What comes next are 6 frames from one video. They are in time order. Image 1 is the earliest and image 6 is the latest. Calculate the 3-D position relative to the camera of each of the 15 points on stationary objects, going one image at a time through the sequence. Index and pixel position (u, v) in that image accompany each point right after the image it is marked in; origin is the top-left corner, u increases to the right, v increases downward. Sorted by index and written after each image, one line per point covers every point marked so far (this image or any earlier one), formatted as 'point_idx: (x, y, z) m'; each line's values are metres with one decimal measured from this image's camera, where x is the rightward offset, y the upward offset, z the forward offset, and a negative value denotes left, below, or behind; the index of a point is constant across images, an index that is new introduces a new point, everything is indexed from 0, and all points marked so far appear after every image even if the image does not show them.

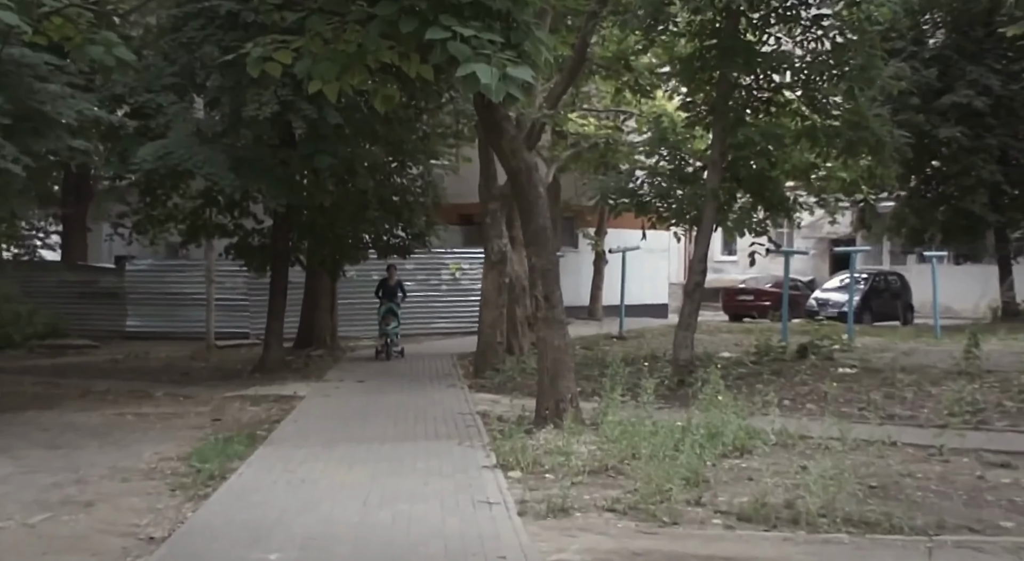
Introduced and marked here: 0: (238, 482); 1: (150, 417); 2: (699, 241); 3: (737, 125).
0: (-2.2, -1.6, +9.7) m
1: (-4.6, -1.7, +15.4) m
2: (+2.6, +0.5, +16.8) m
3: (+3.1, +2.1, +16.4) m
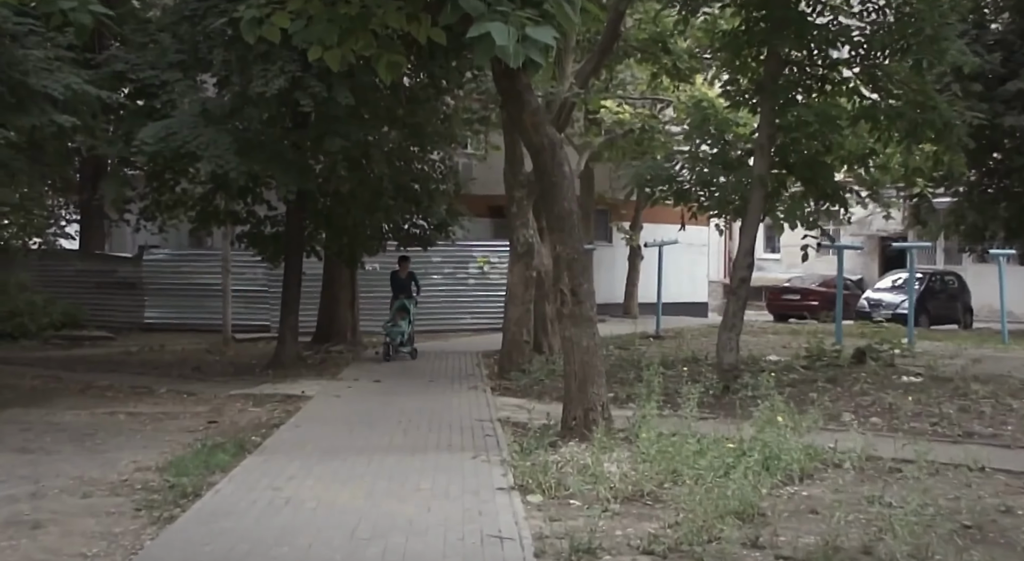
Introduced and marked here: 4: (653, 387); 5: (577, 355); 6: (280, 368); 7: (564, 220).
0: (-2.1, -1.5, +8.3) m
1: (-4.3, -1.6, +14.1) m
2: (+3.0, +0.6, +15.3) m
3: (+3.5, +2.2, +14.9) m
4: (+1.5, -1.1, +12.2) m
5: (+0.6, -0.7, +11.0) m
6: (-3.8, -1.4, +19.4) m
7: (+0.5, +0.6, +11.1) m
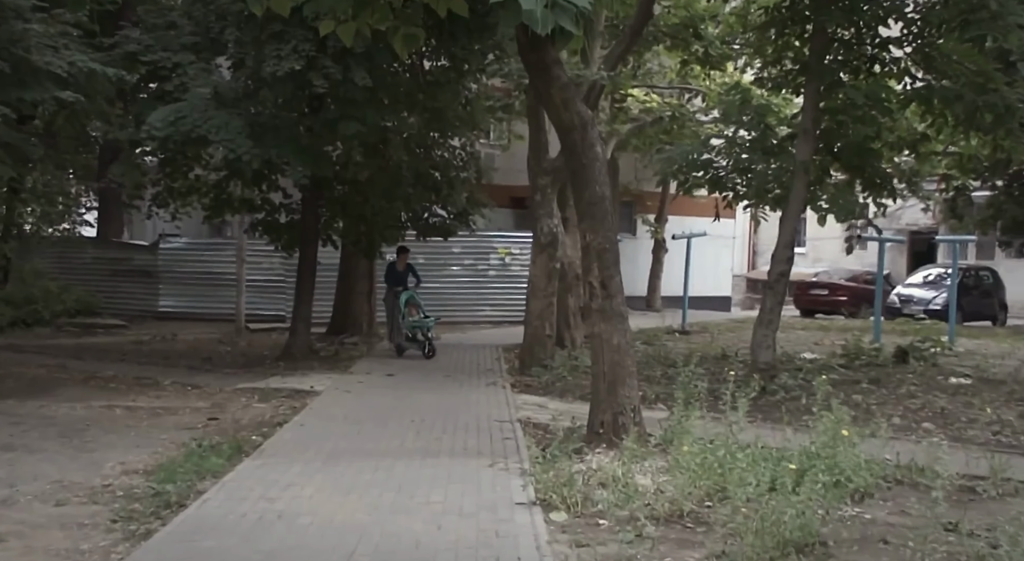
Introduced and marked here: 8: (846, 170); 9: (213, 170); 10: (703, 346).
0: (-2.0, -1.5, +7.4) m
1: (-4.1, -1.4, +13.2) m
2: (+3.3, +0.7, +14.3) m
3: (+3.8, +2.3, +13.9) m
4: (+1.7, -1.0, +11.3) m
5: (+0.8, -0.6, +10.1) m
6: (-3.4, -1.2, +18.5) m
7: (+0.7, +0.6, +10.2) m
8: (+4.2, +1.4, +14.8) m
9: (-4.7, +1.8, +18.9) m
10: (+3.2, -1.1, +19.7) m
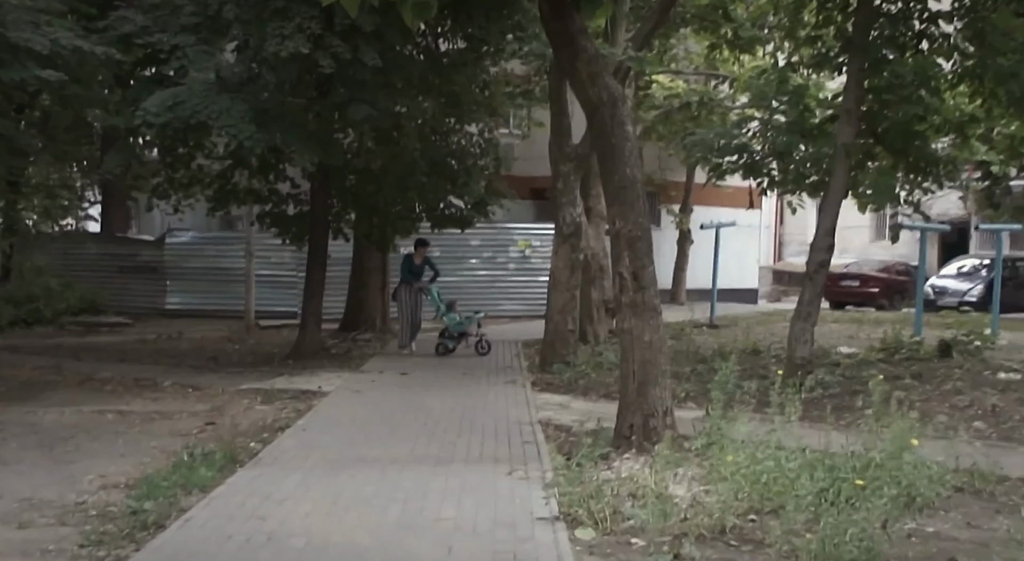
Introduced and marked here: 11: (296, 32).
0: (-1.9, -1.4, +6.6) m
1: (-3.9, -1.4, +12.4) m
2: (+3.5, +0.8, +13.4) m
3: (+3.9, +2.4, +12.9) m
4: (+1.8, -0.9, +10.4) m
5: (+0.9, -0.5, +9.2) m
6: (-3.1, -1.2, +17.7) m
7: (+0.9, +0.7, +9.3) m
8: (+4.4, +1.5, +13.8) m
9: (-4.5, +1.8, +18.0) m
10: (+3.5, -1.0, +18.8) m
11: (-2.6, +3.0, +14.5) m
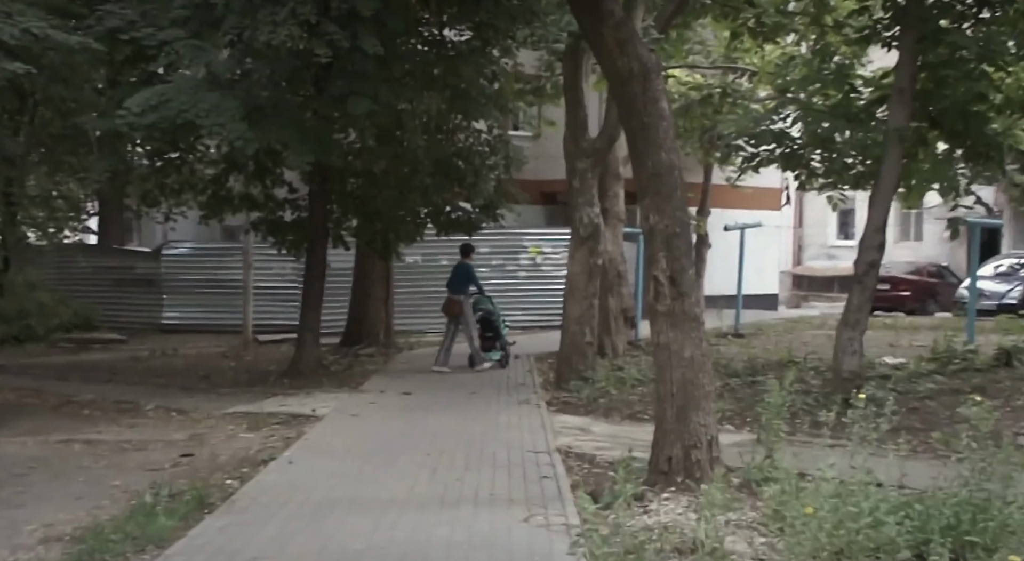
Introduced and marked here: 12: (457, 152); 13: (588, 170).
0: (-1.8, -1.5, +5.2) m
1: (-3.8, -1.5, +11.1) m
2: (+3.6, +0.8, +12.0) m
3: (+4.0, +2.4, +11.5) m
4: (+1.9, -0.9, +9.0) m
5: (+1.1, -0.6, +7.8) m
6: (-3.0, -1.3, +16.3) m
7: (+1.0, +0.7, +7.9) m
8: (+4.5, +1.5, +12.4) m
9: (-4.3, +1.7, +16.7) m
10: (+3.7, -1.0, +17.4) m
11: (-2.5, +2.9, +13.2) m
12: (-0.8, +1.8, +17.0) m
13: (+0.9, +1.3, +14.6) m
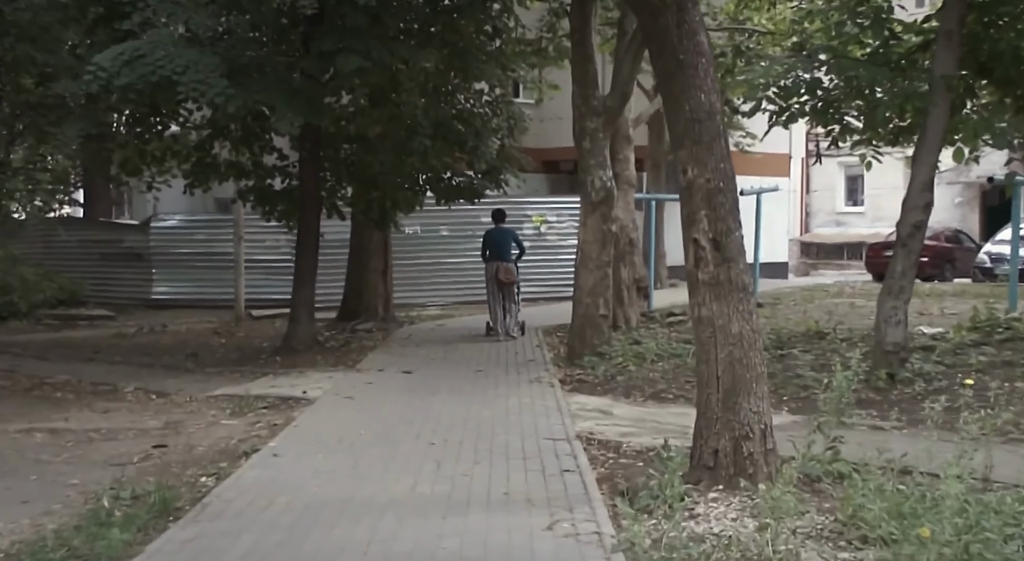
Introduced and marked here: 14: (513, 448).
0: (-1.7, -1.3, +4.1) m
1: (-3.7, -1.3, +10.0) m
2: (+3.7, +1.1, +10.8) m
3: (+4.1, +2.7, +10.3) m
4: (+2.0, -0.7, +7.8) m
5: (+1.1, -0.4, +6.6) m
6: (-2.9, -0.9, +15.2) m
7: (+1.1, +0.9, +6.7) m
8: (+4.5, +1.8, +11.2) m
9: (-4.2, +2.0, +15.5) m
10: (+3.8, -0.6, +16.3) m
11: (-2.5, +3.2, +12.0) m
12: (-0.7, +2.2, +15.8) m
13: (+1.0, +1.7, +13.4) m
14: (0.0, -1.1, +8.3) m
